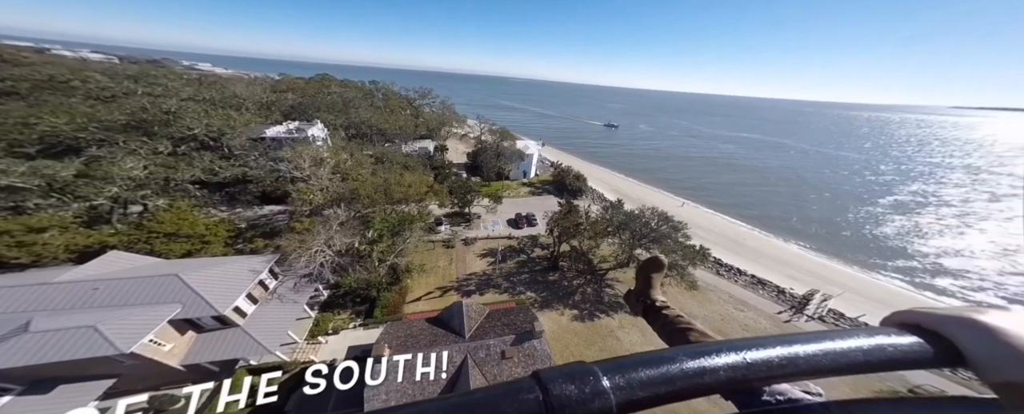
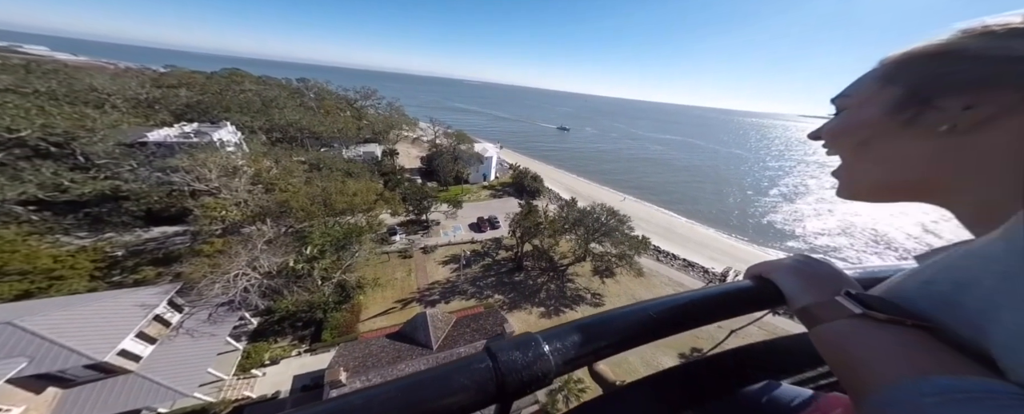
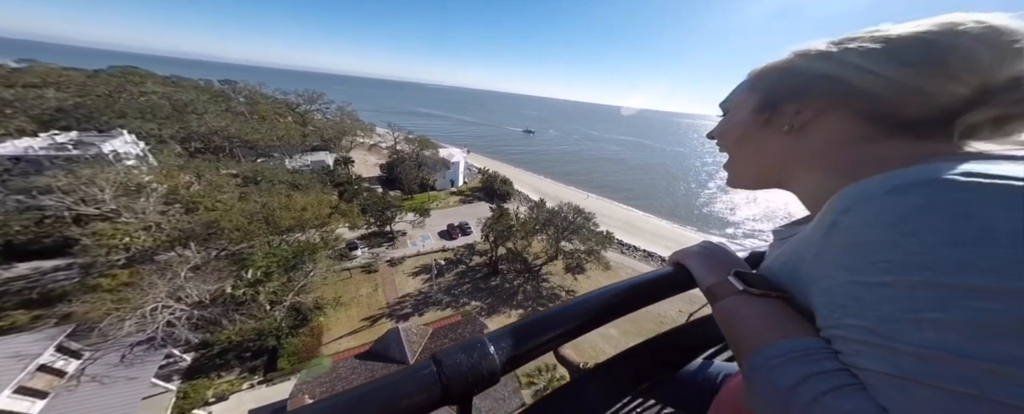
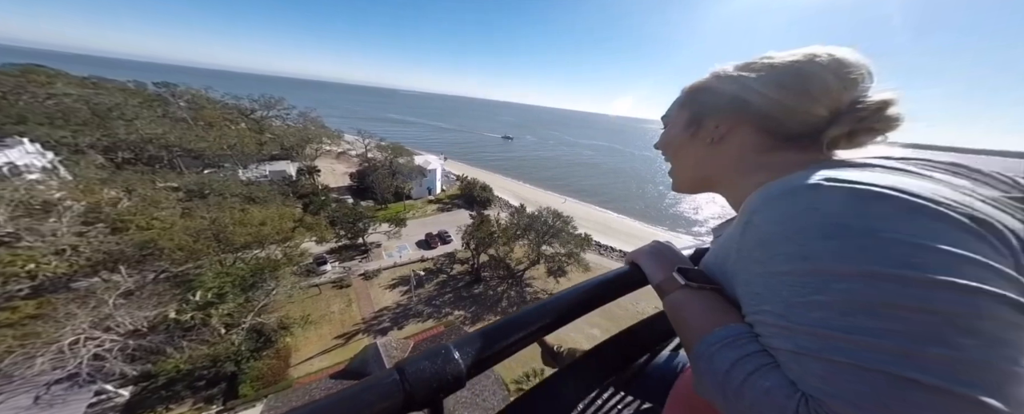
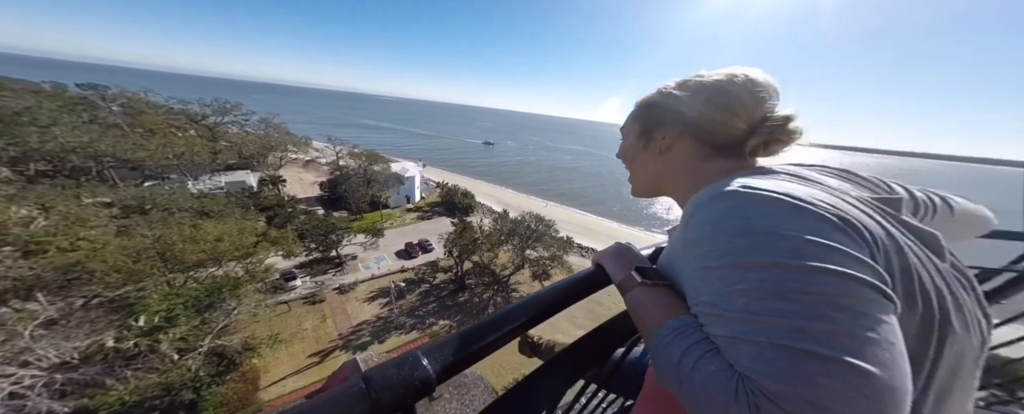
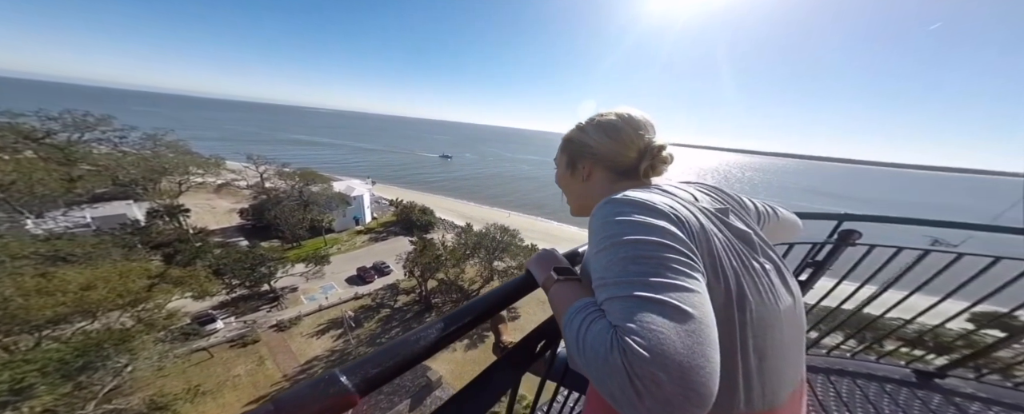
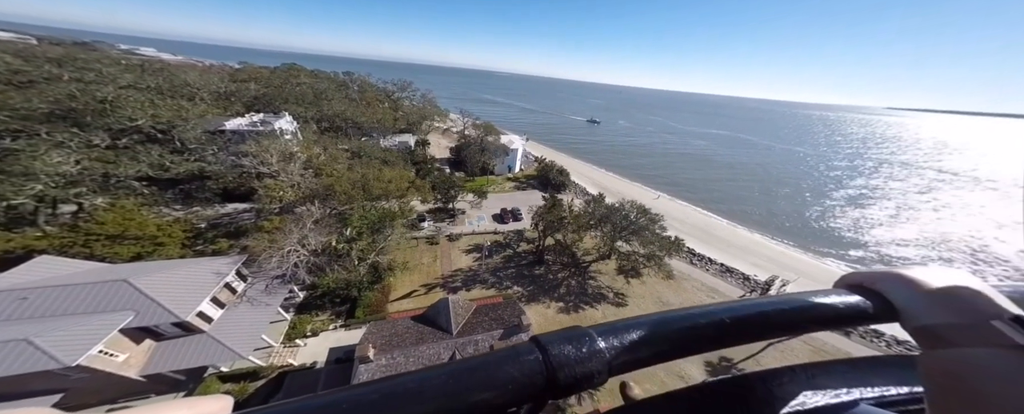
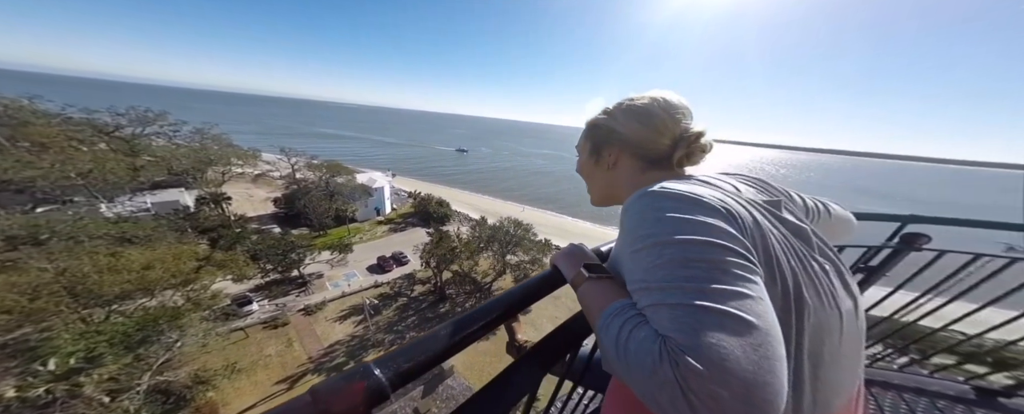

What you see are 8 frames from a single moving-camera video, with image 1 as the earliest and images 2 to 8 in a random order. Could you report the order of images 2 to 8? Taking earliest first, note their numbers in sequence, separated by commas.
7, 2, 3, 4, 5, 8, 6
